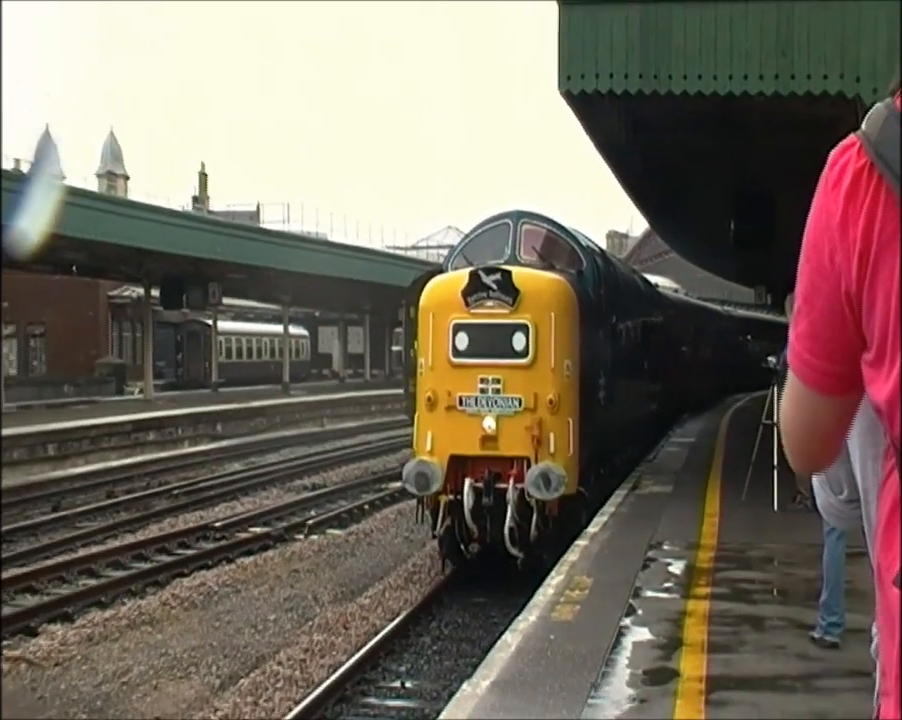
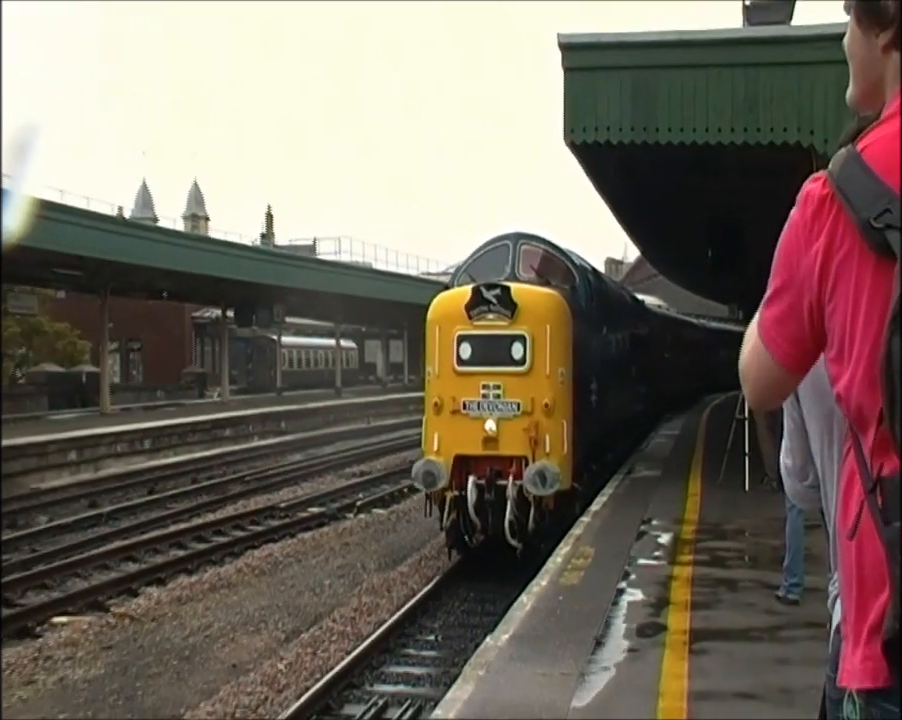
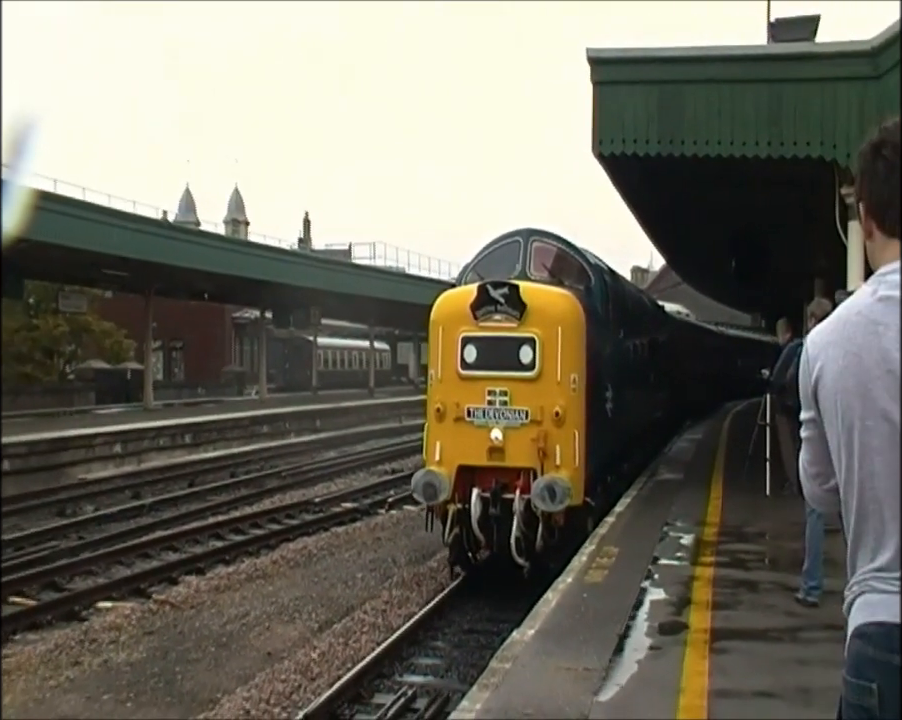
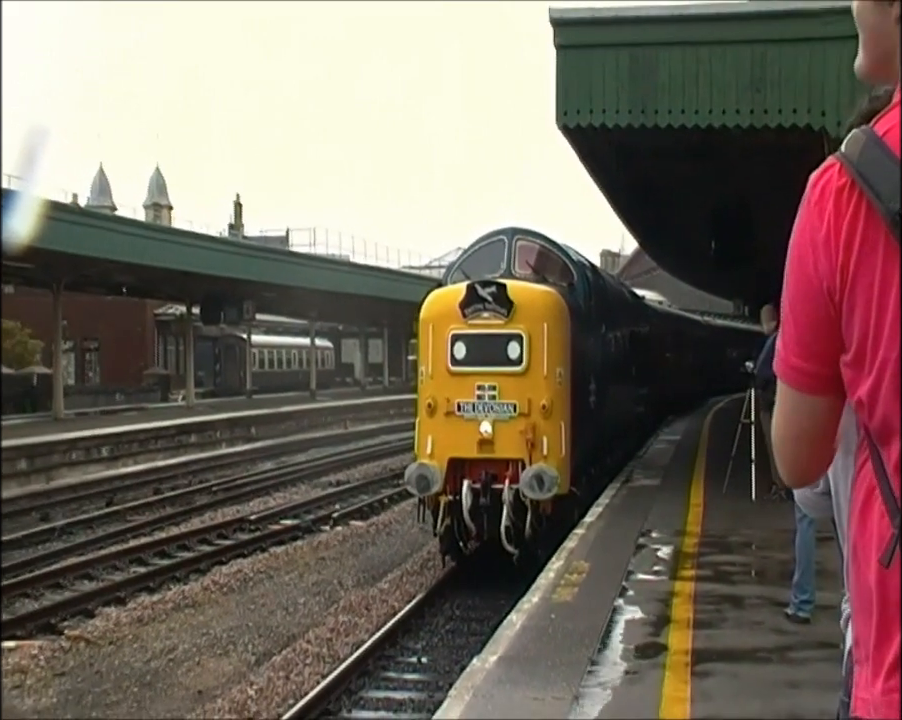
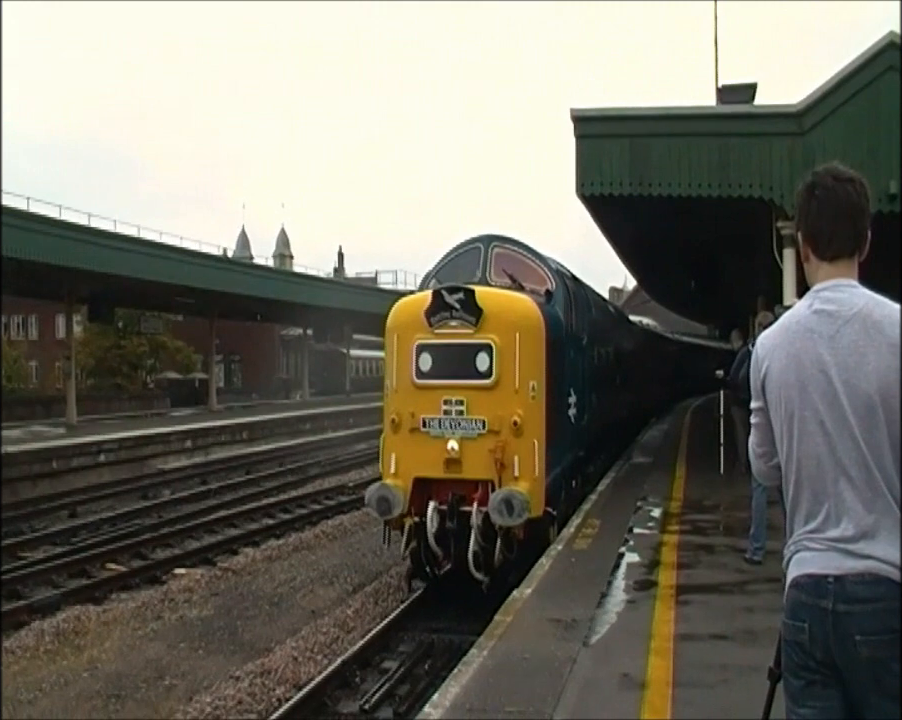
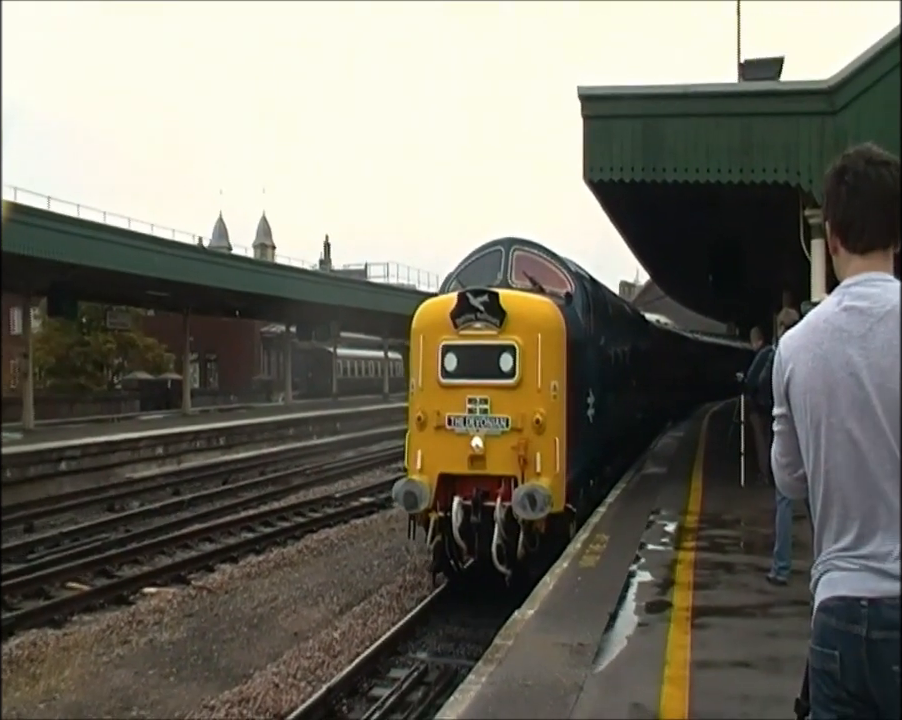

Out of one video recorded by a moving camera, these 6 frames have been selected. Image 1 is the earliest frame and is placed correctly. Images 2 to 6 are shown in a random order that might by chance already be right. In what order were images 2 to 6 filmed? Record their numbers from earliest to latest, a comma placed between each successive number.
4, 2, 3, 6, 5
